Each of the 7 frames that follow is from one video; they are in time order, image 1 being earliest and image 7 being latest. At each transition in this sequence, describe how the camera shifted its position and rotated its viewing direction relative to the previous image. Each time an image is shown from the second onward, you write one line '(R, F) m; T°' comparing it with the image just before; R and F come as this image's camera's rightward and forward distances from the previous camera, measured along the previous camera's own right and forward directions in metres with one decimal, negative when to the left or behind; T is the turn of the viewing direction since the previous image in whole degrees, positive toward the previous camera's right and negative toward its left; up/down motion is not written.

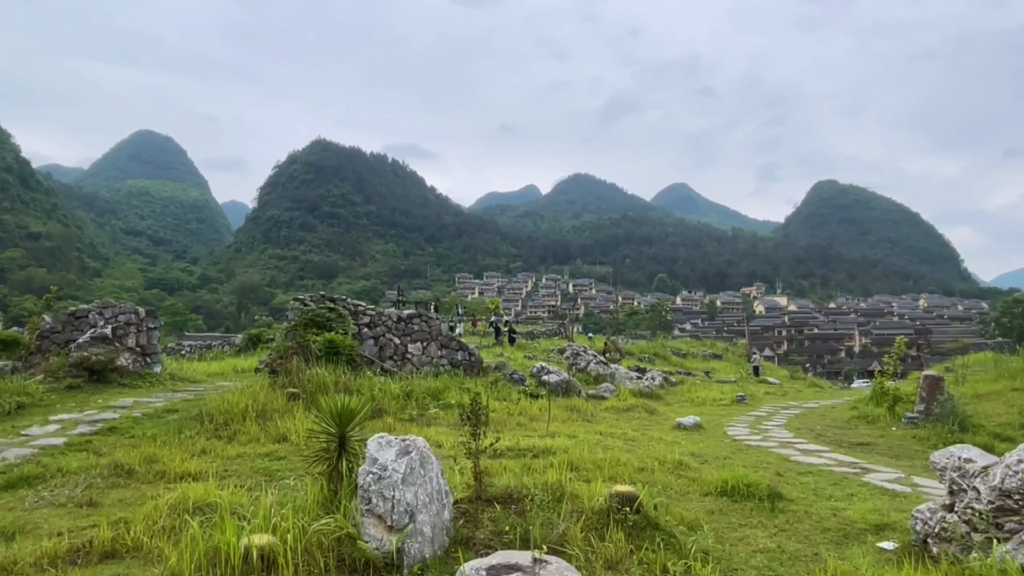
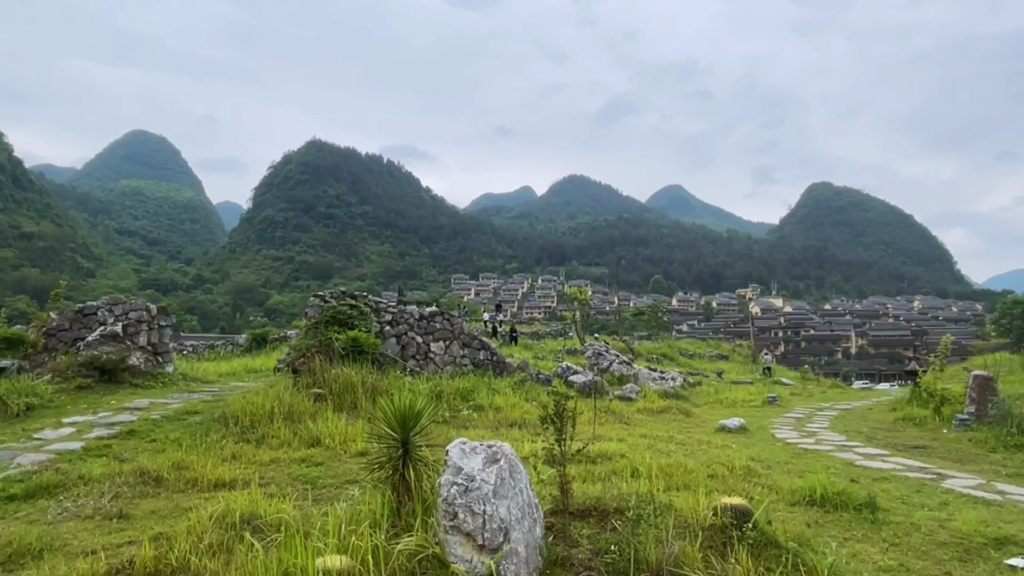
(-0.4, +0.3) m; 0°
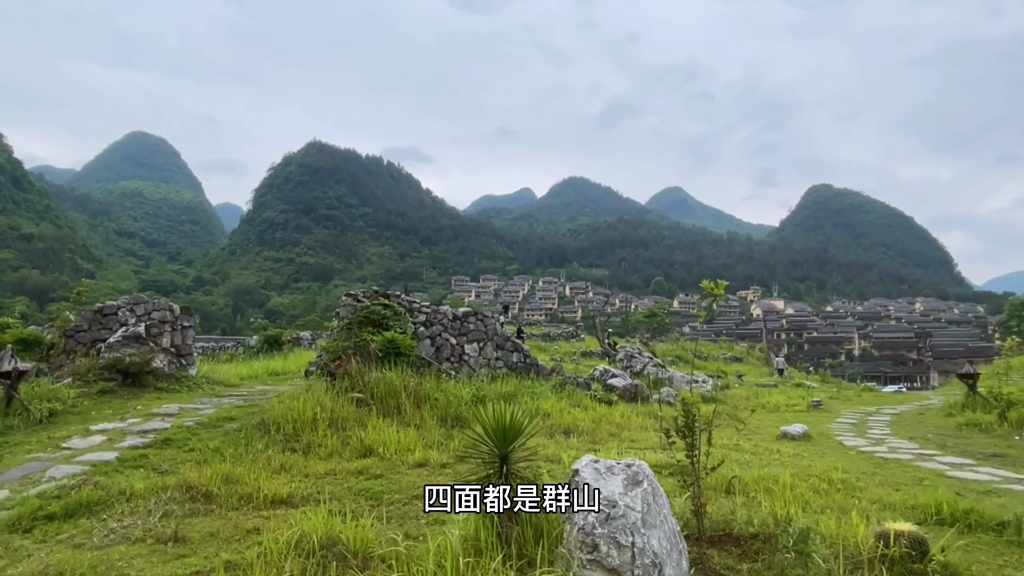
(-0.5, +0.4) m; 0°
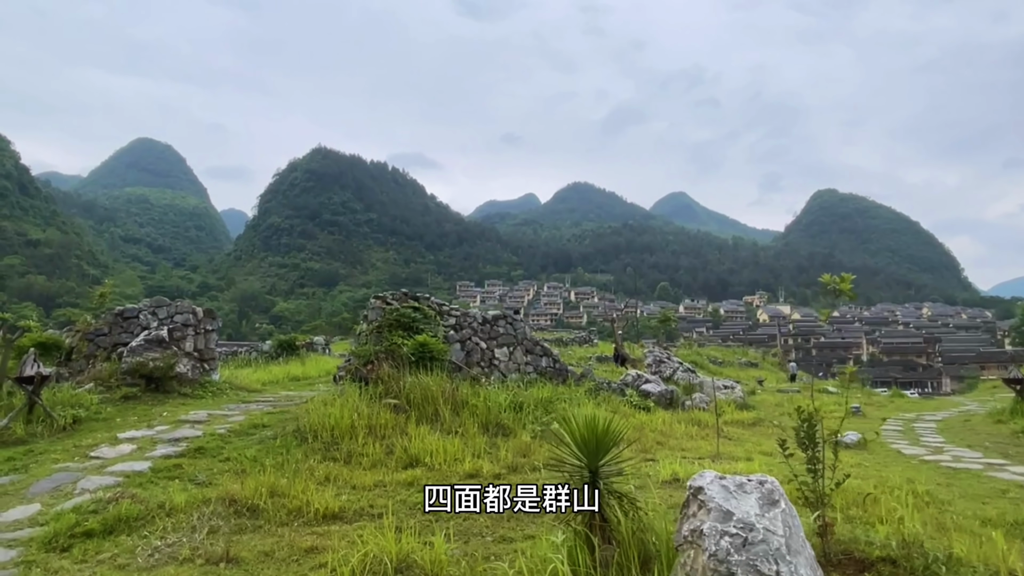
(-0.3, +0.2) m; 0°
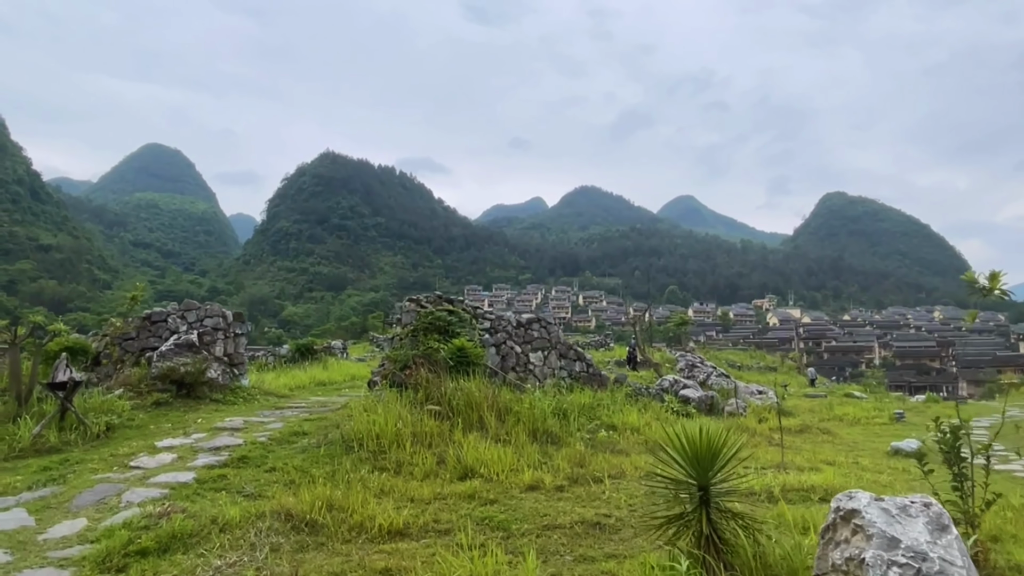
(-0.3, +0.2) m; -1°
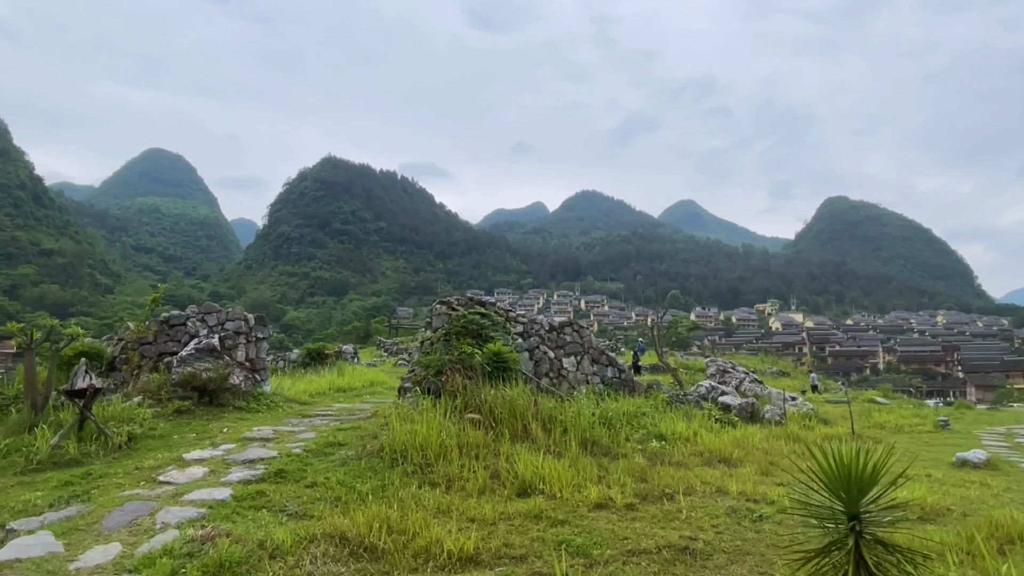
(-0.4, +0.3) m; 0°
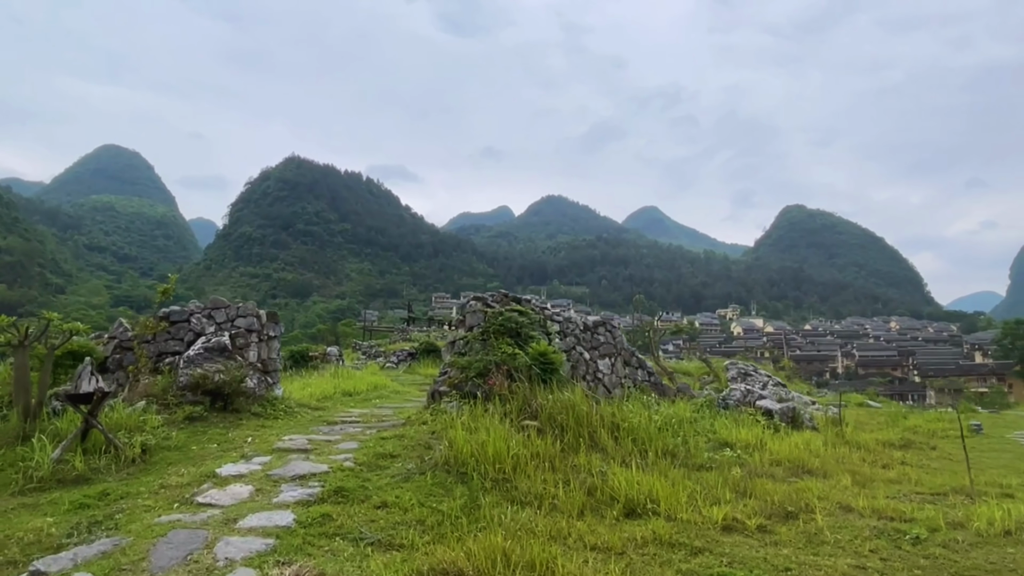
(-0.7, +0.5) m; +3°
